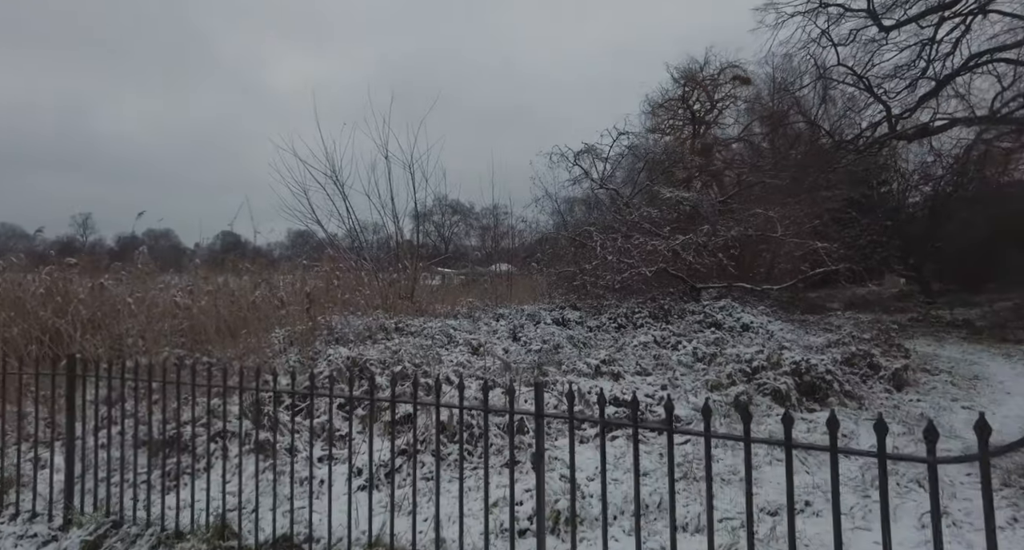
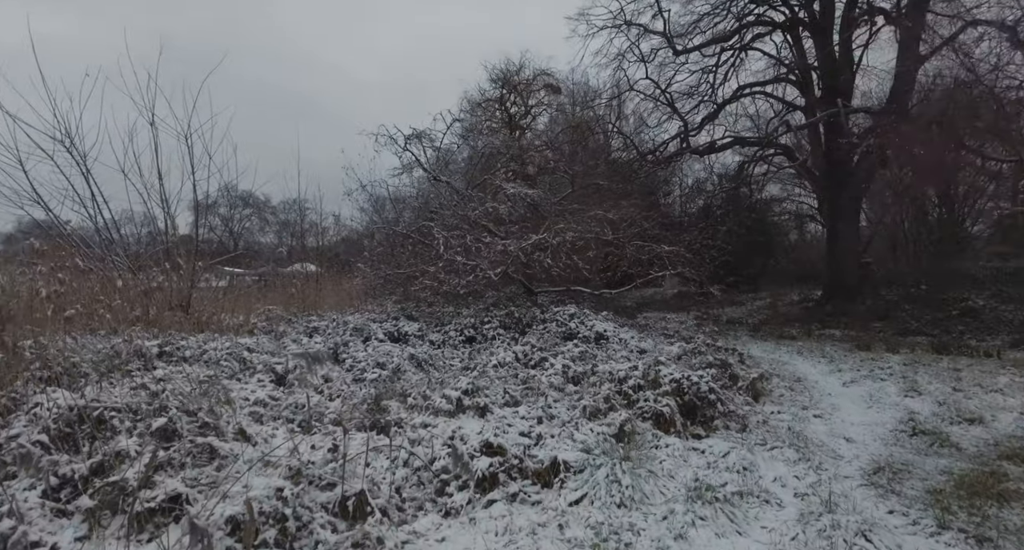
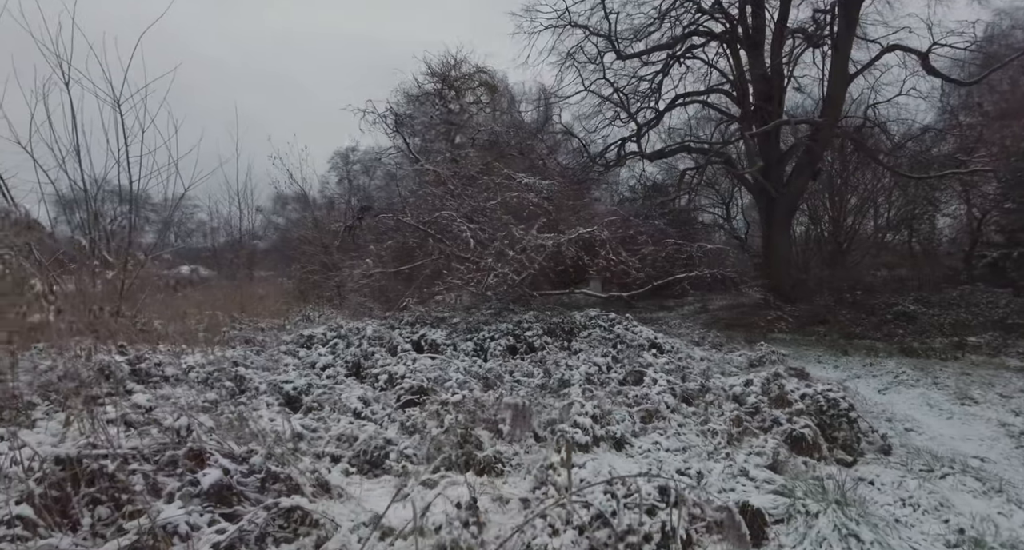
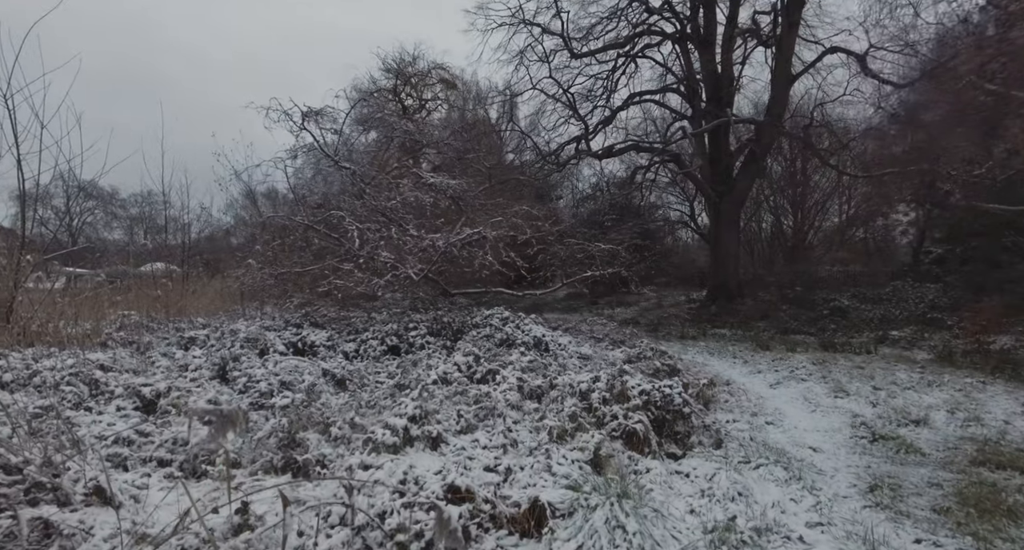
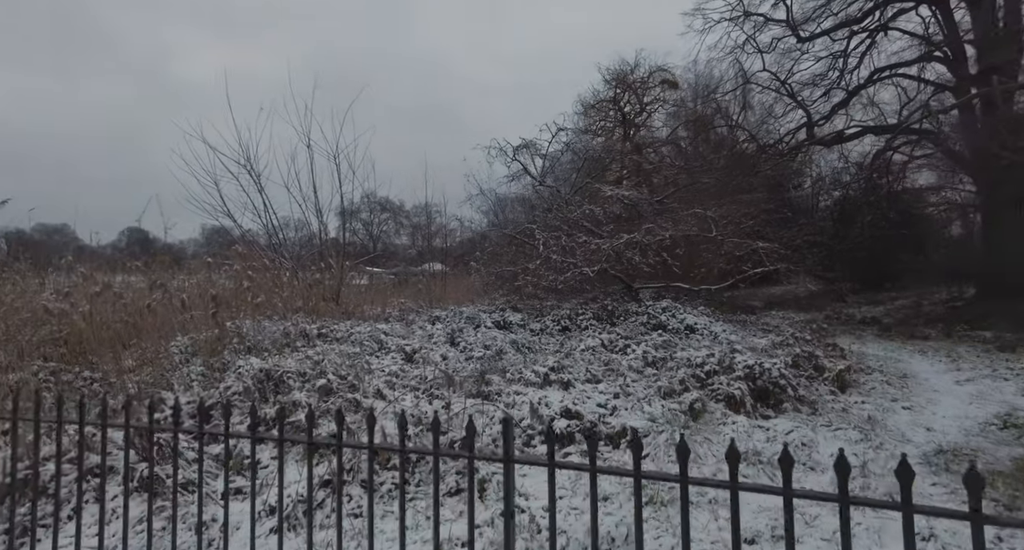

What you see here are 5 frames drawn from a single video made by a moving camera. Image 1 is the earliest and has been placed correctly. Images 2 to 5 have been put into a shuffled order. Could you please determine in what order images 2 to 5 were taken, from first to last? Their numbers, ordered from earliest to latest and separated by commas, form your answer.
5, 2, 4, 3
